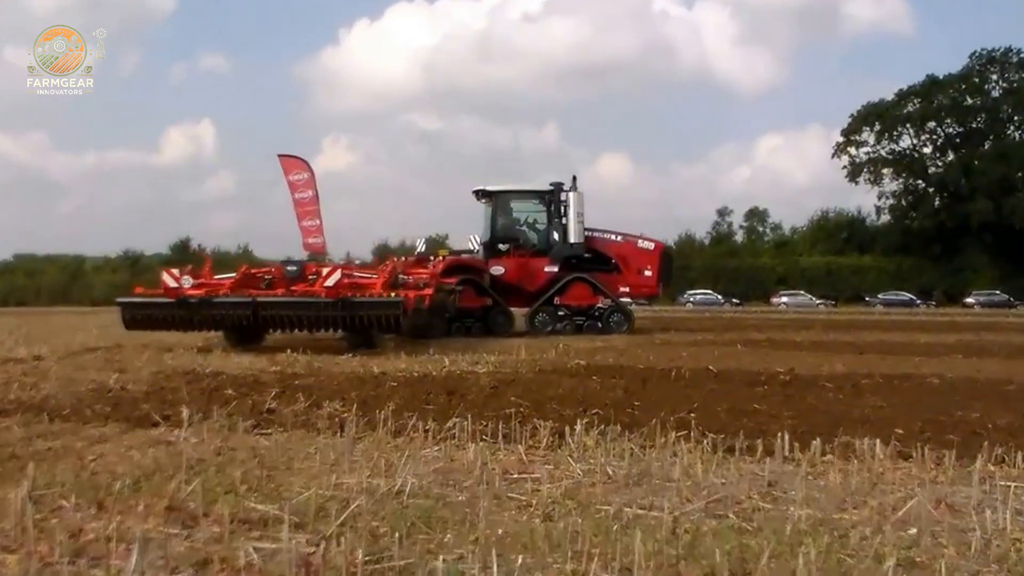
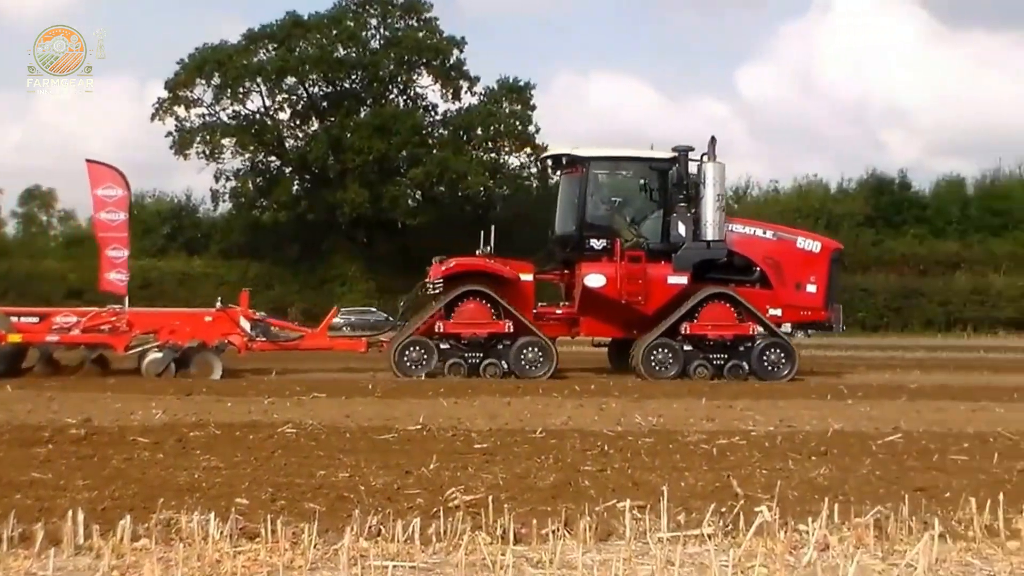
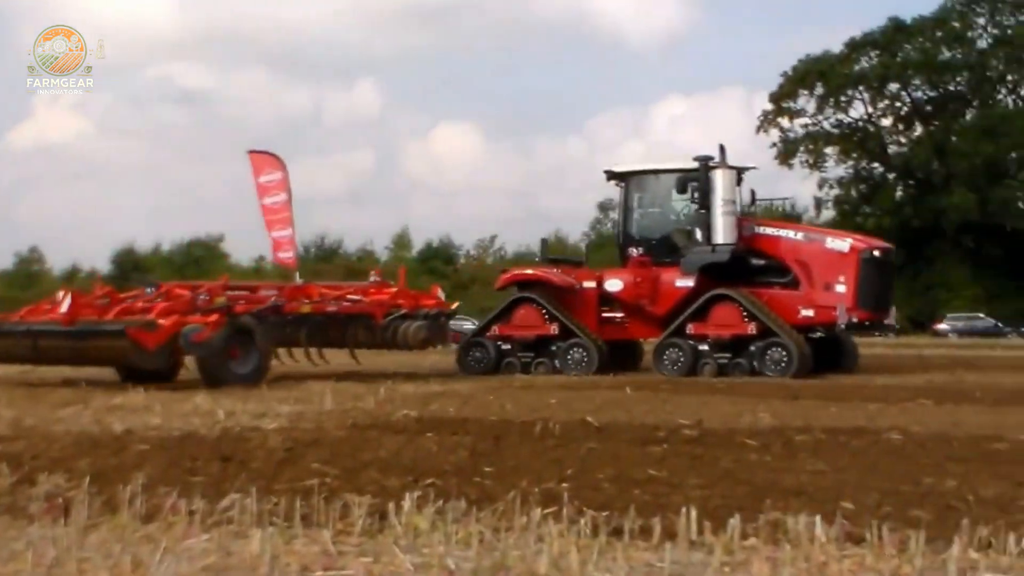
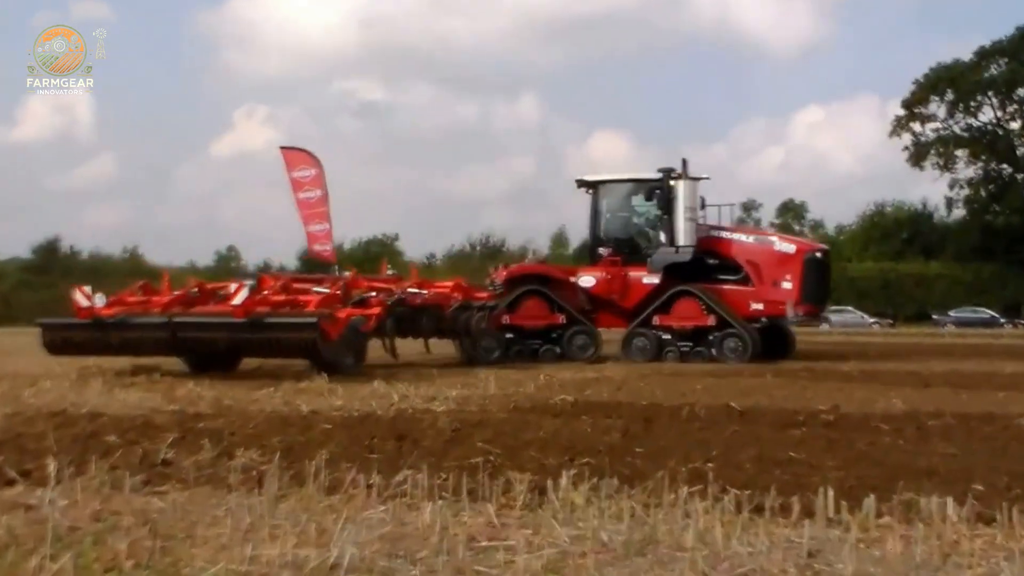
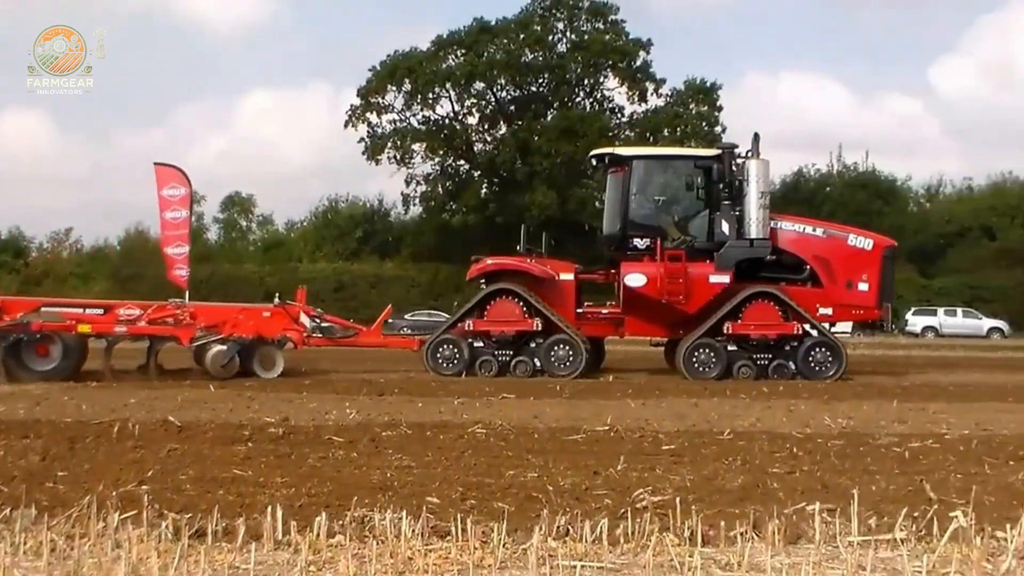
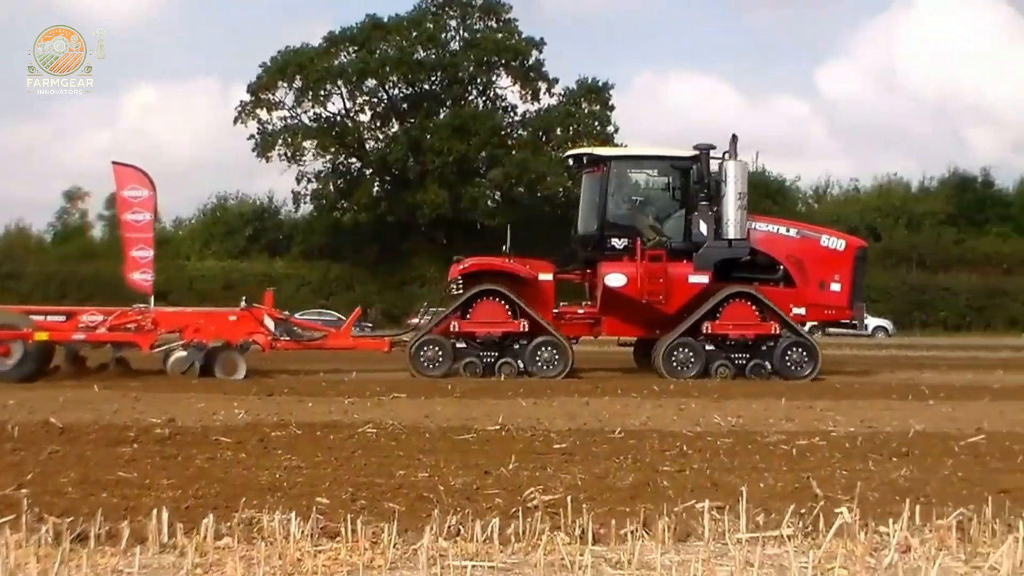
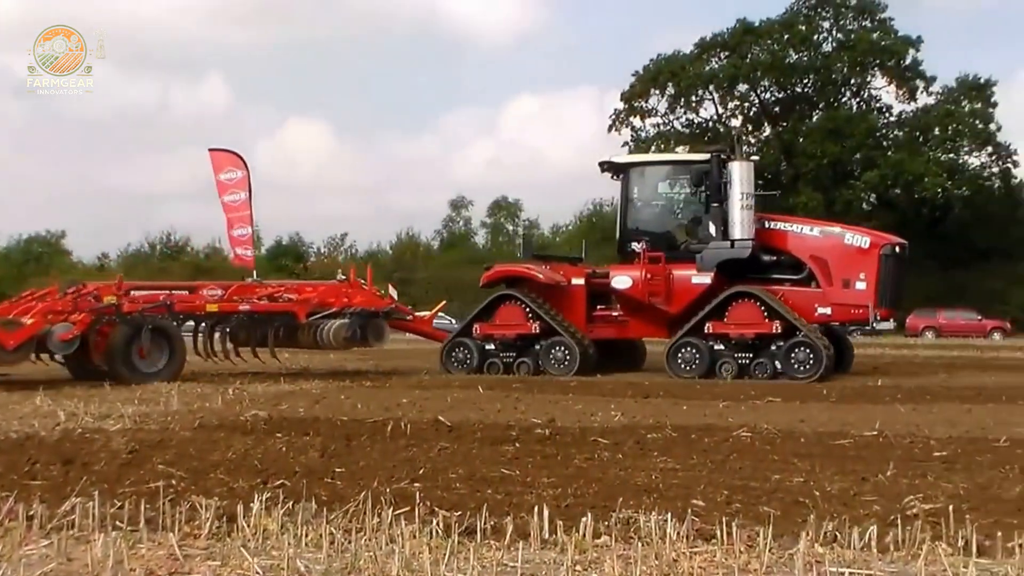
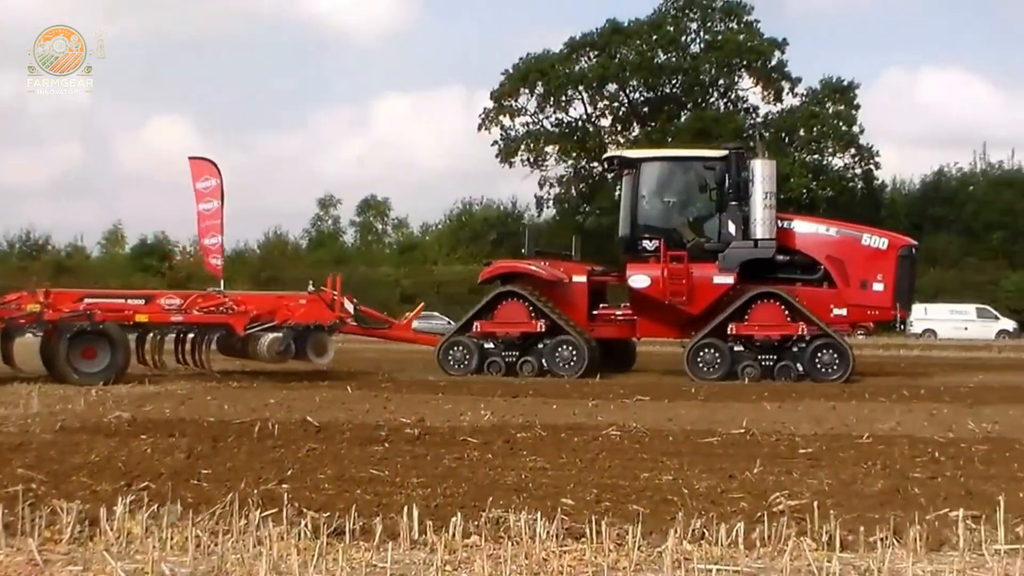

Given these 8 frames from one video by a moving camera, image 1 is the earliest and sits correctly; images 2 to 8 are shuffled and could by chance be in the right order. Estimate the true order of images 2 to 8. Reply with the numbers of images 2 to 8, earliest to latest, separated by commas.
4, 3, 7, 8, 5, 6, 2
